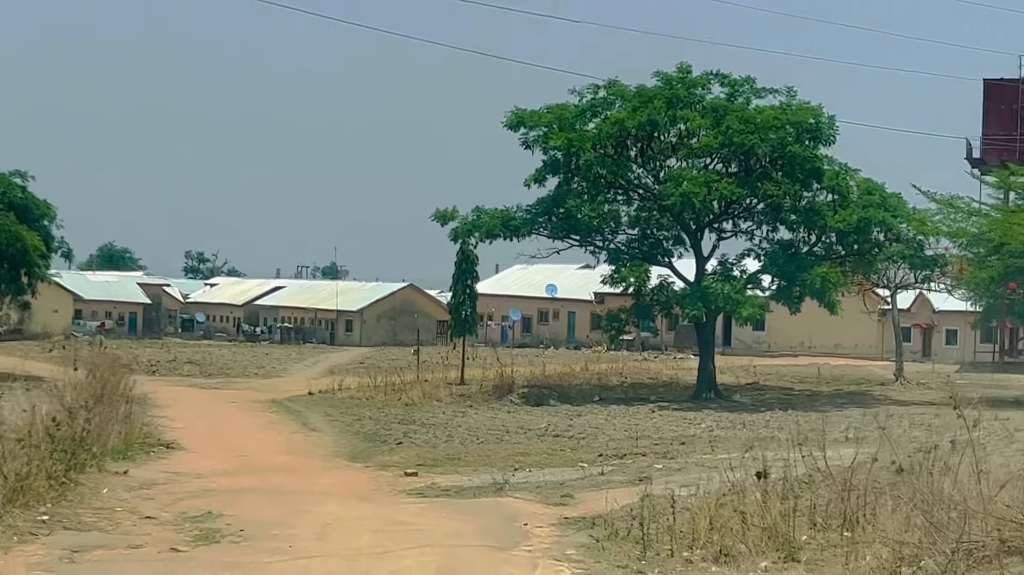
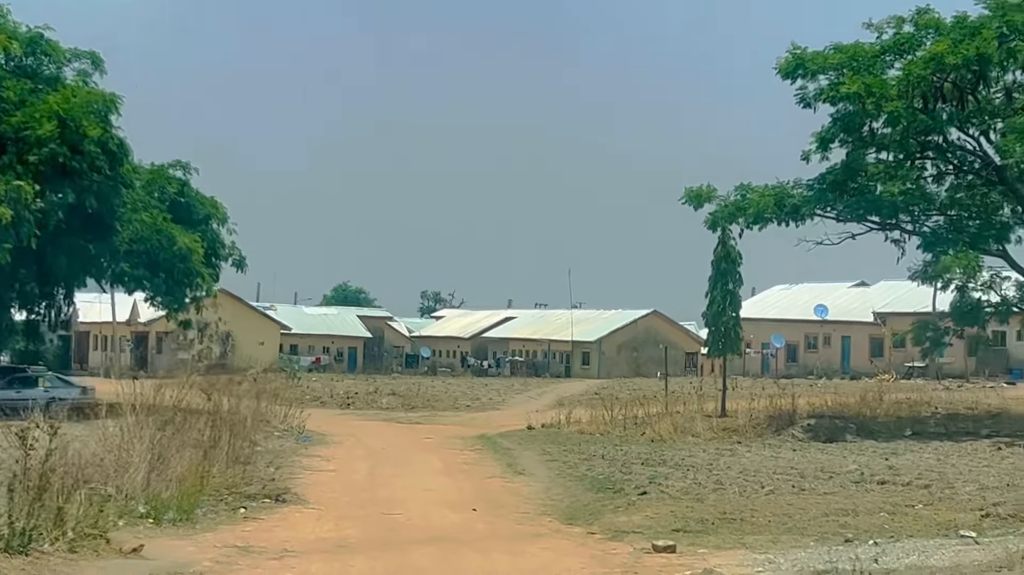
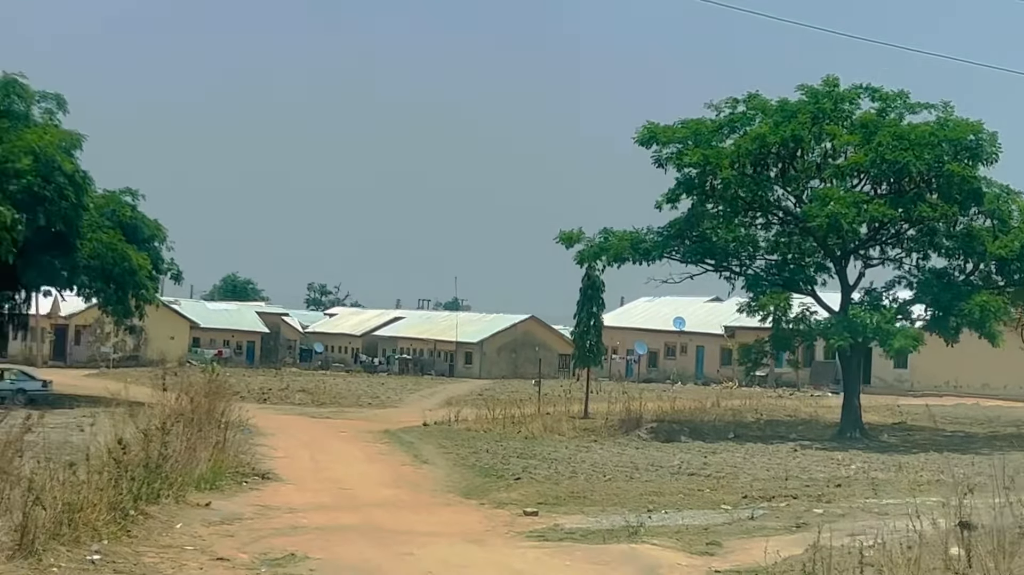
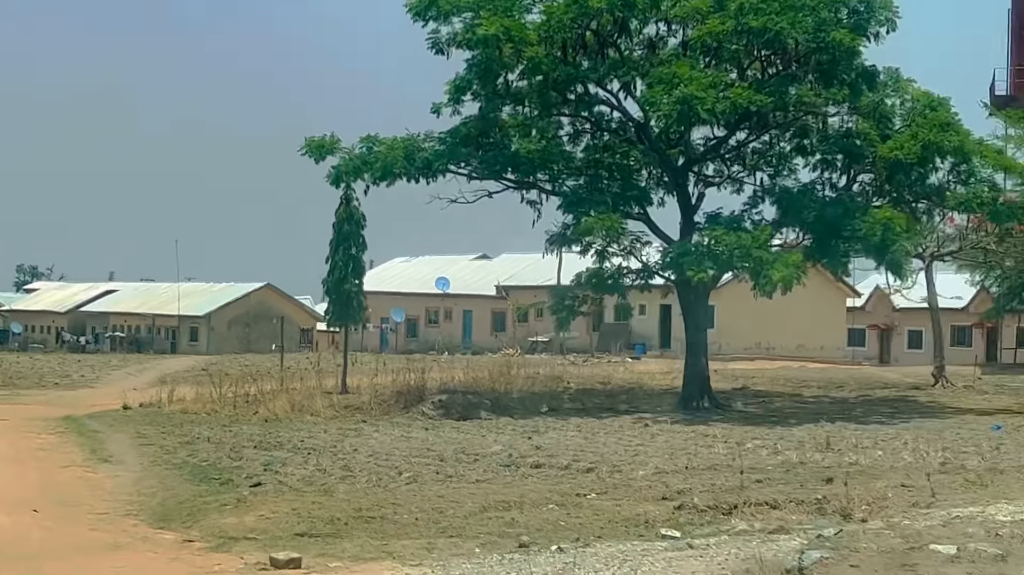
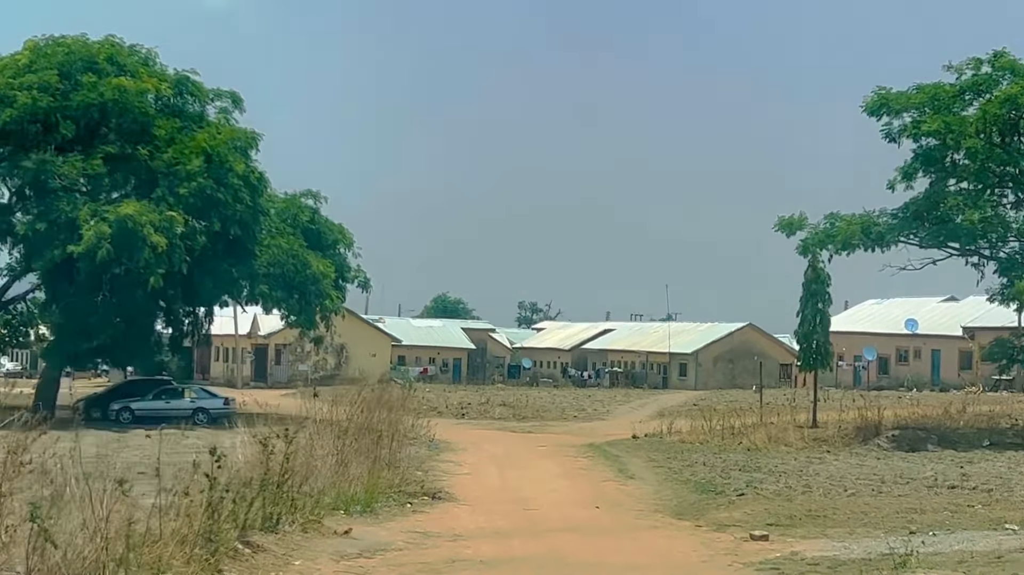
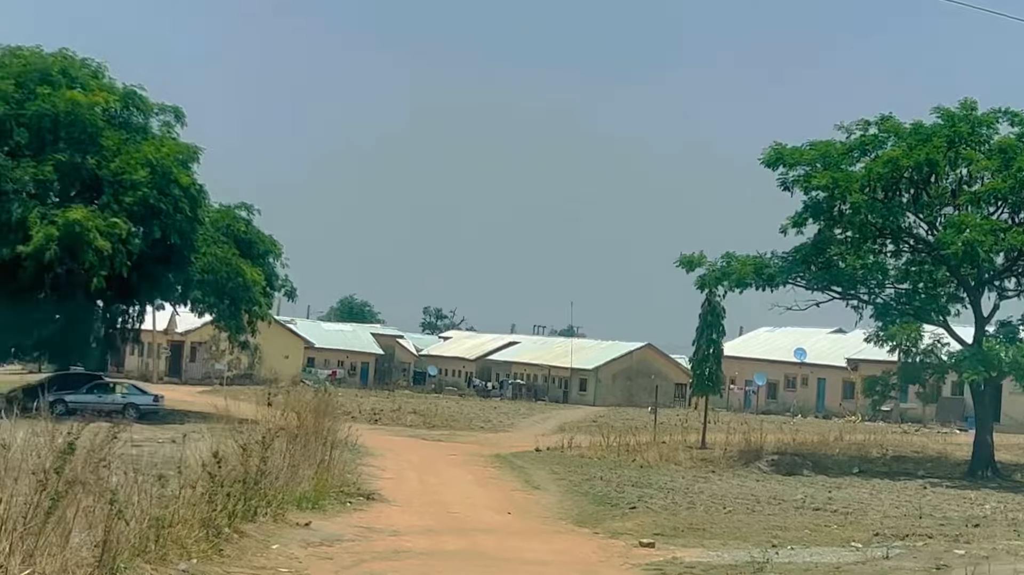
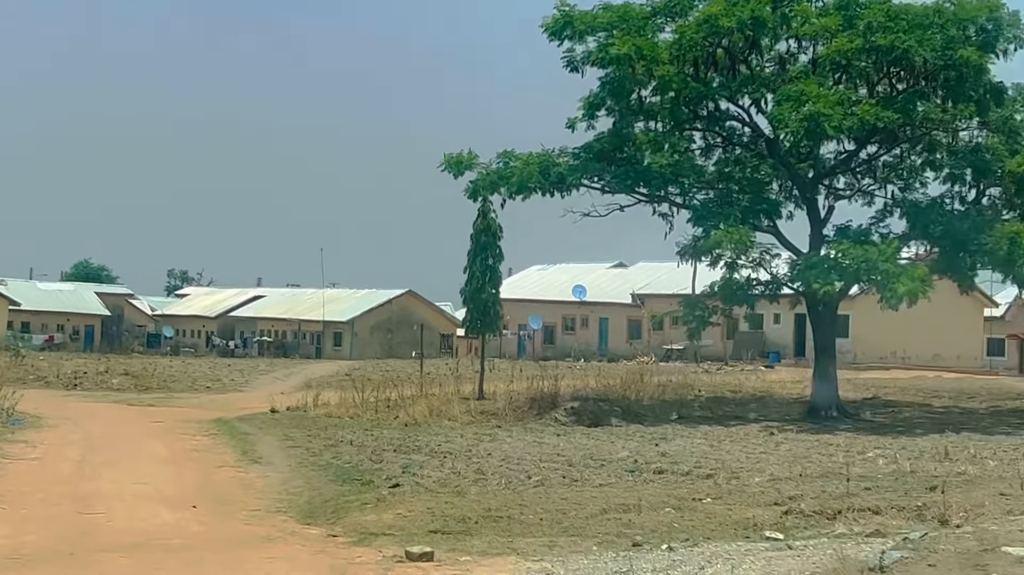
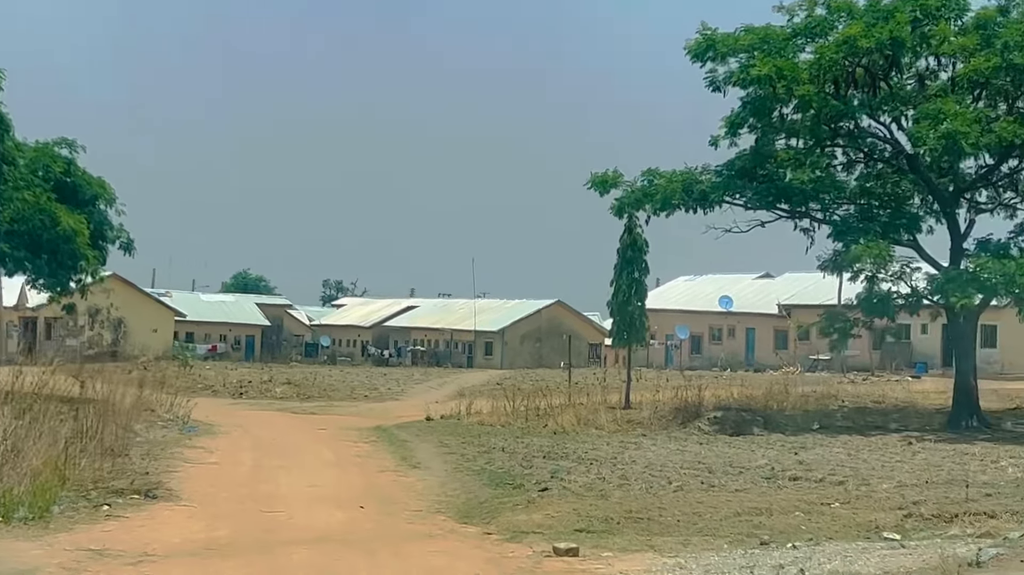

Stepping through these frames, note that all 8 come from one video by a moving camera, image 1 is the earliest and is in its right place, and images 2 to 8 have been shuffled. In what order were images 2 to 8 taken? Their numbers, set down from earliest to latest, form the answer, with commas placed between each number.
3, 6, 5, 2, 8, 7, 4
